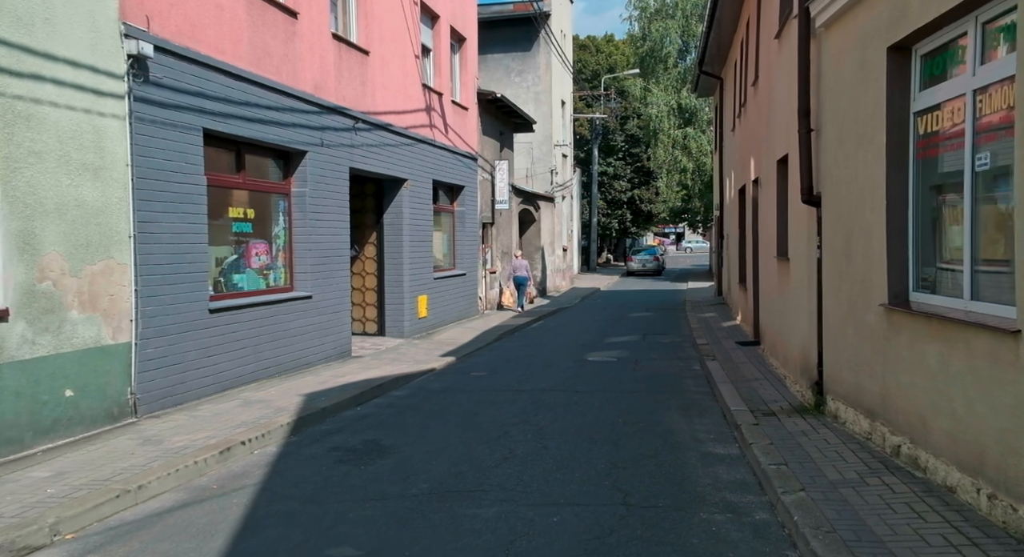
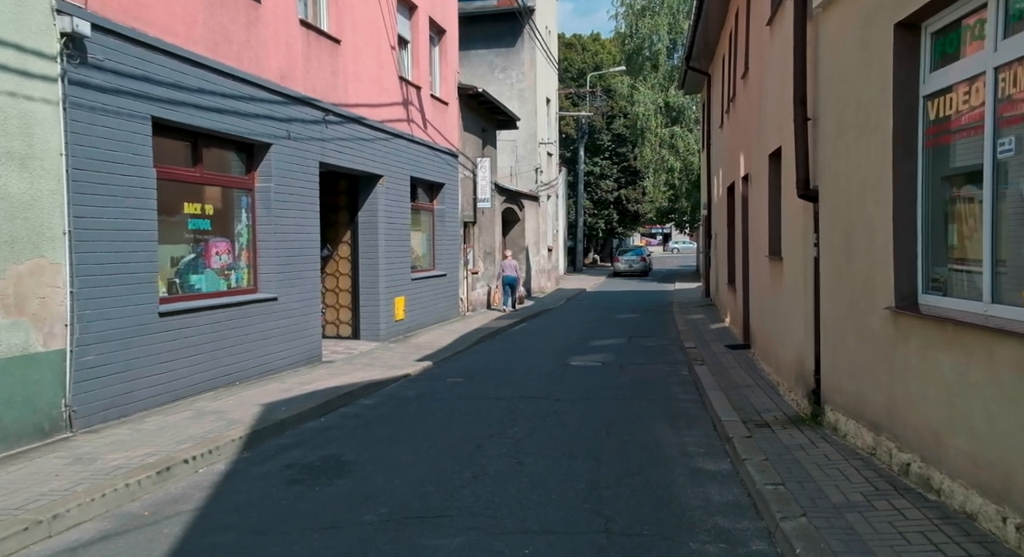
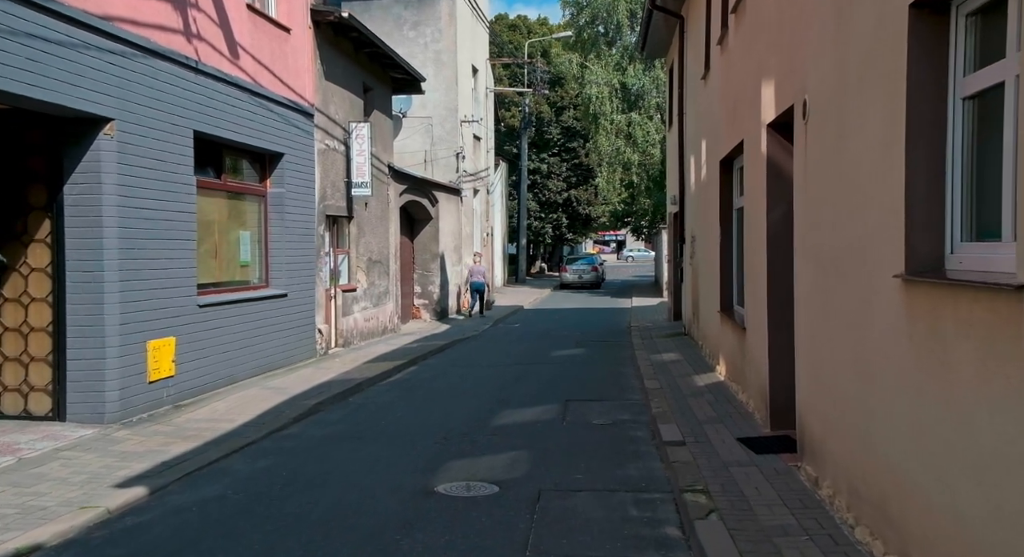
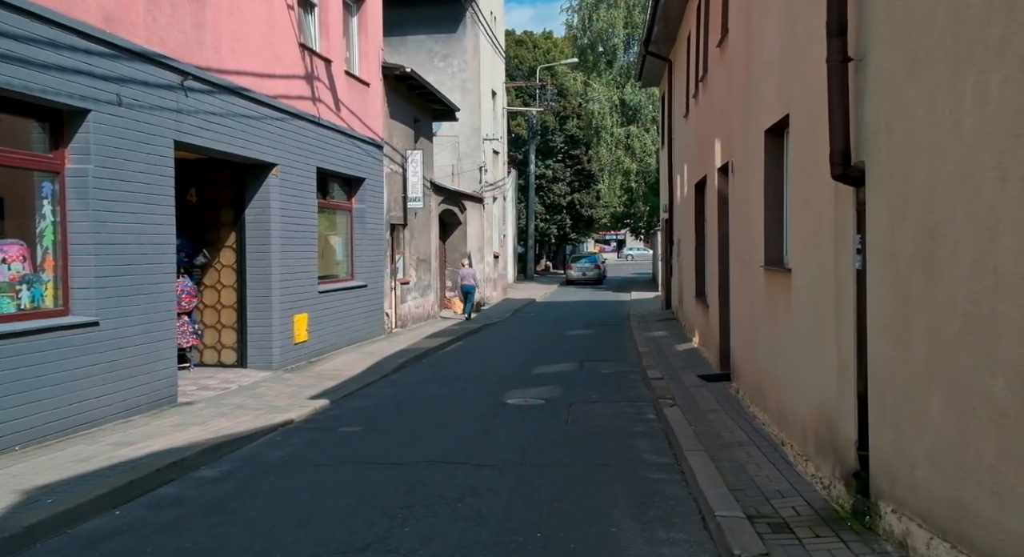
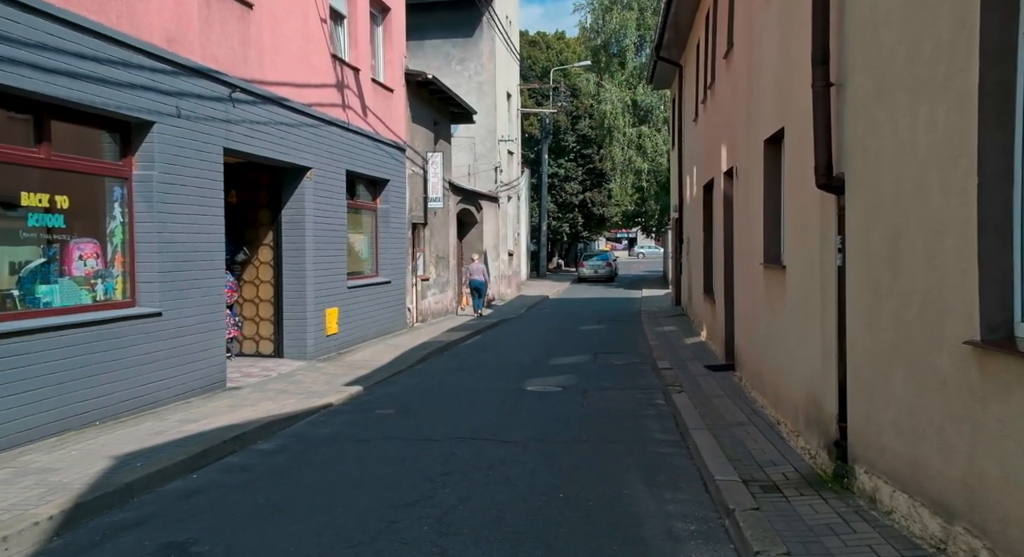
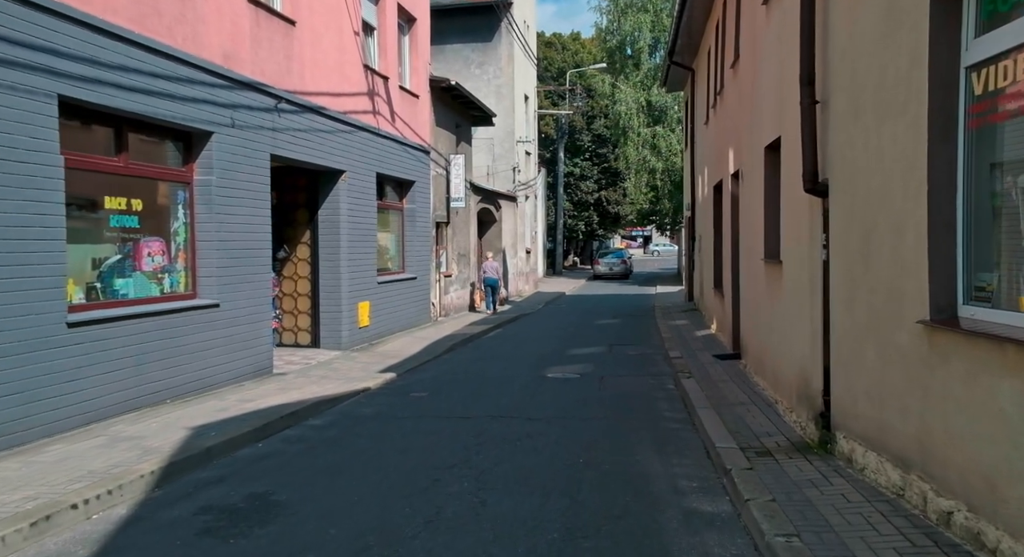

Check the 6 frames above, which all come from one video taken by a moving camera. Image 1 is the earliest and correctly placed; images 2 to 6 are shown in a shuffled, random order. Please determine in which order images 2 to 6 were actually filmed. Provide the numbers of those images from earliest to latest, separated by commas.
2, 6, 5, 4, 3
